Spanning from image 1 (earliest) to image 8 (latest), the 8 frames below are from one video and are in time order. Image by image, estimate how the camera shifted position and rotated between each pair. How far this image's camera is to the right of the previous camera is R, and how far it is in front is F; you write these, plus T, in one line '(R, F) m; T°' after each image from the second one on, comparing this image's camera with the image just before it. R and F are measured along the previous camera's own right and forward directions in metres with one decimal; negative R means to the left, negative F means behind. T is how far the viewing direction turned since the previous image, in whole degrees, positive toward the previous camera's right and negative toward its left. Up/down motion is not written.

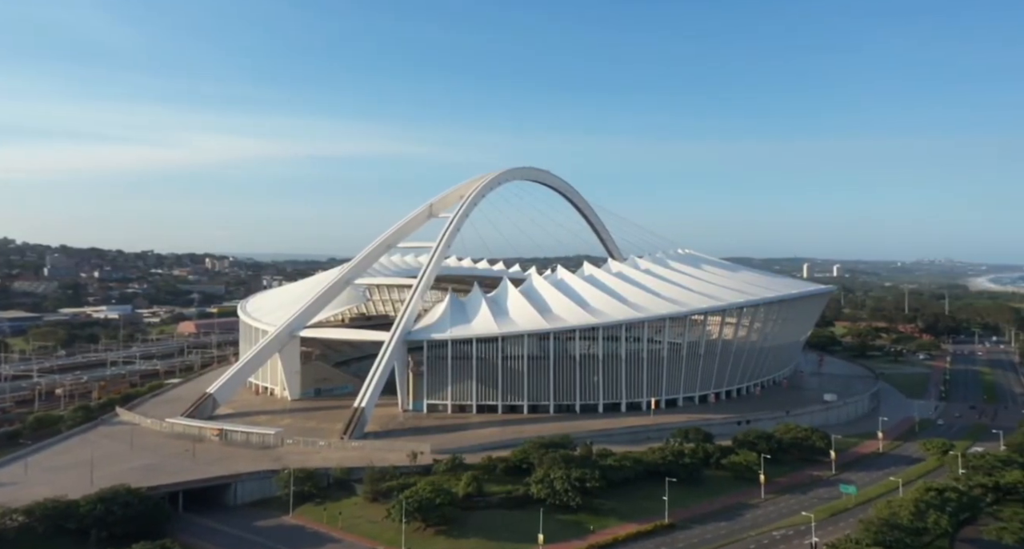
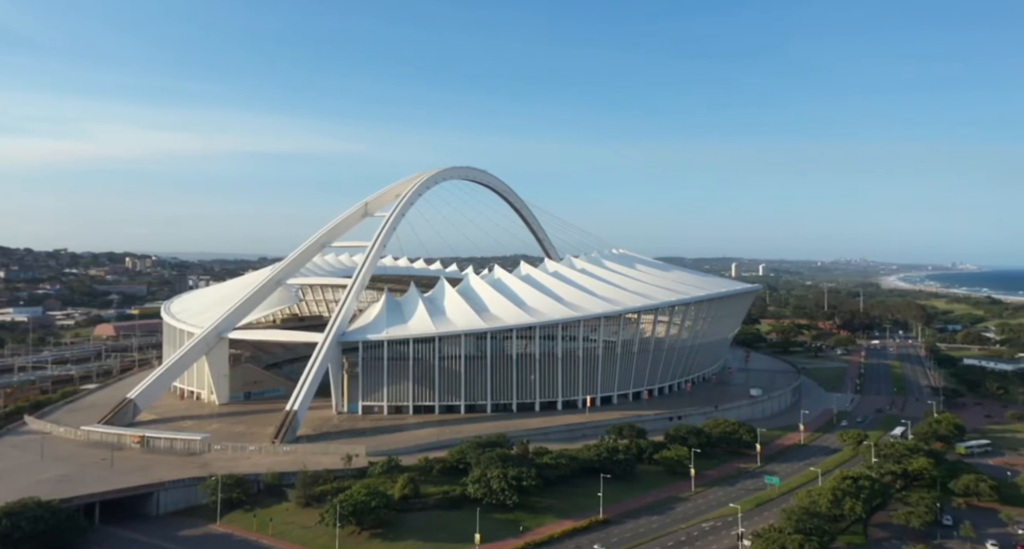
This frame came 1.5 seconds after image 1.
(-0.6, 0.0) m; +6°
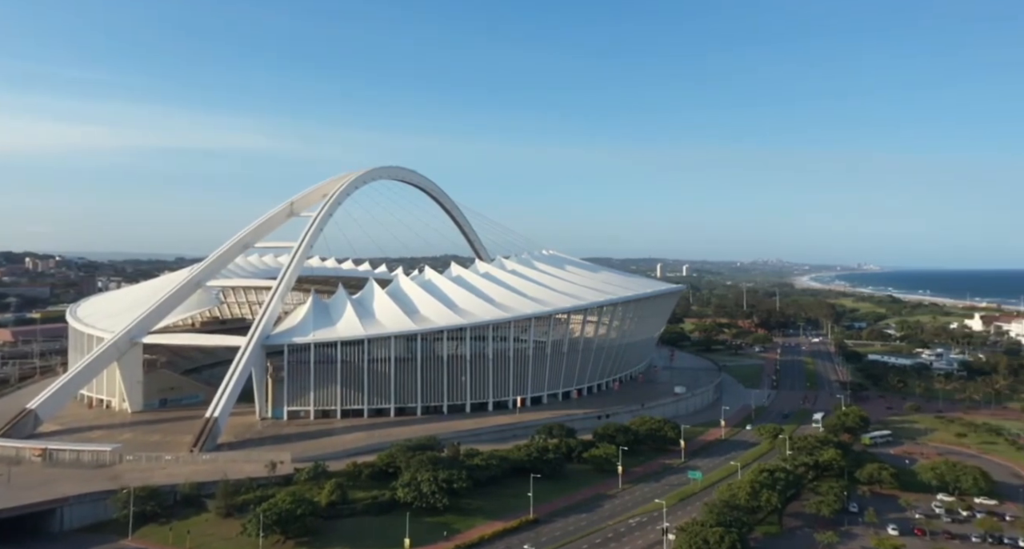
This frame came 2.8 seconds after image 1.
(-0.7, +0.2) m; +6°
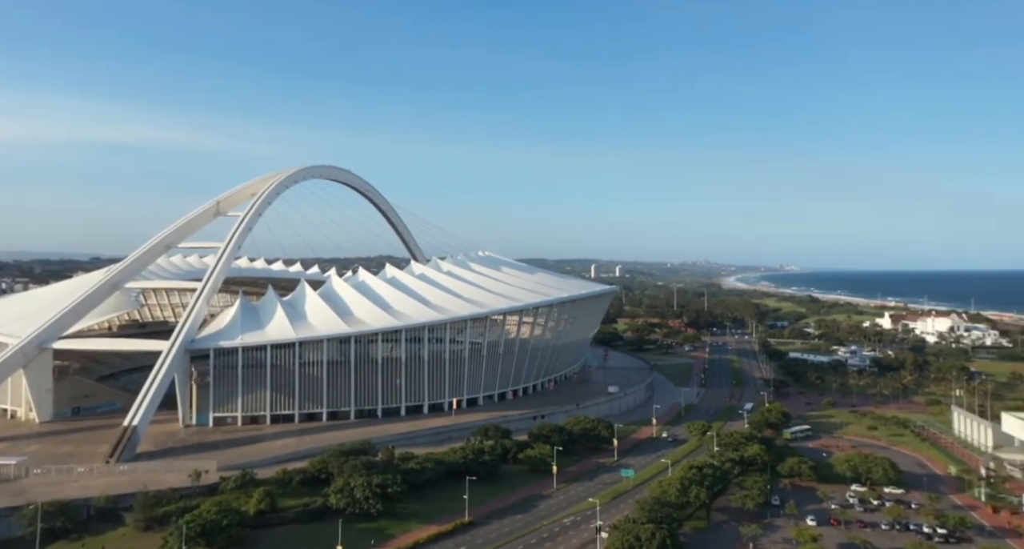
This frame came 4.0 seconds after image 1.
(-0.5, +0.3) m; +6°
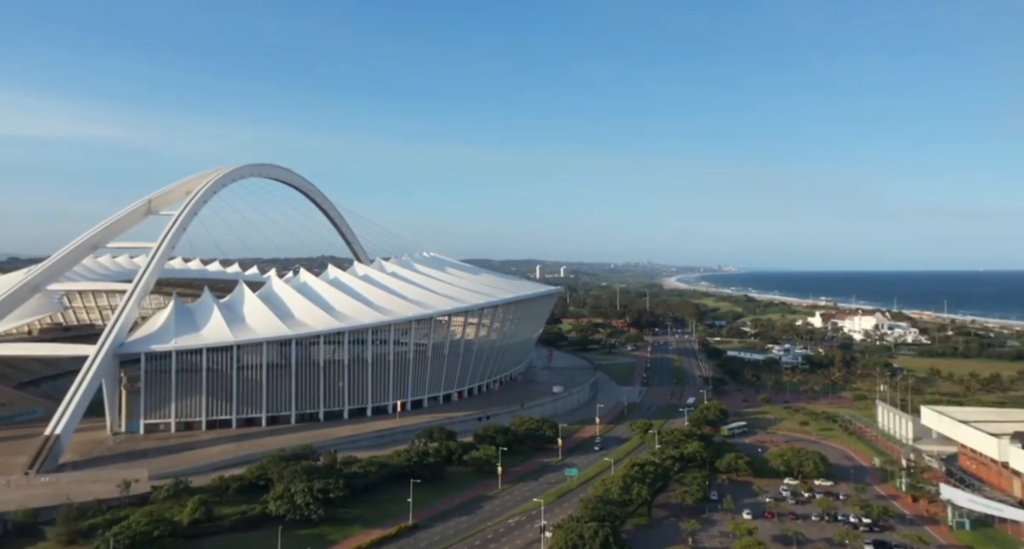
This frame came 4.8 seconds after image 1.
(-0.3, +0.3) m; +5°
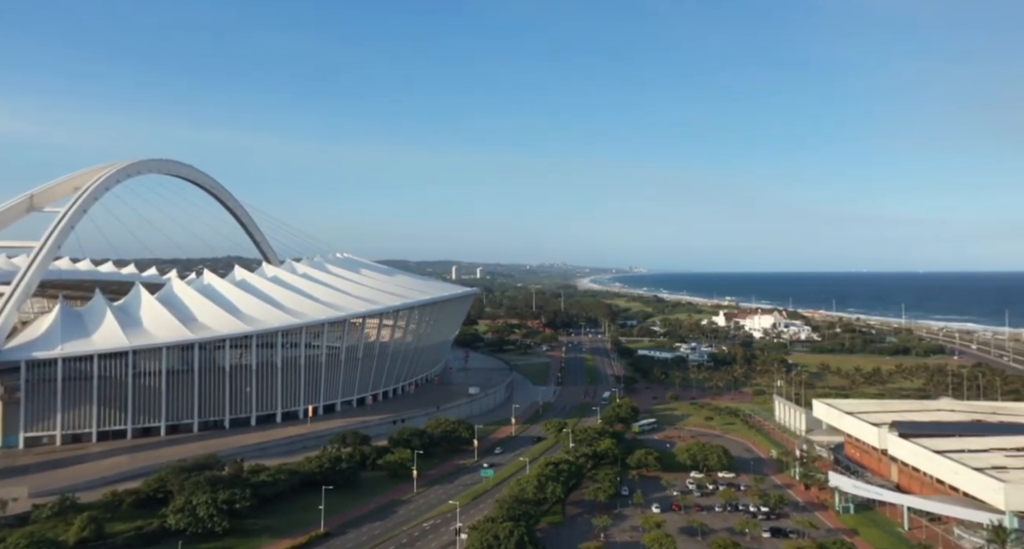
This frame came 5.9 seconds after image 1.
(+0.2, -0.1) m; +6°
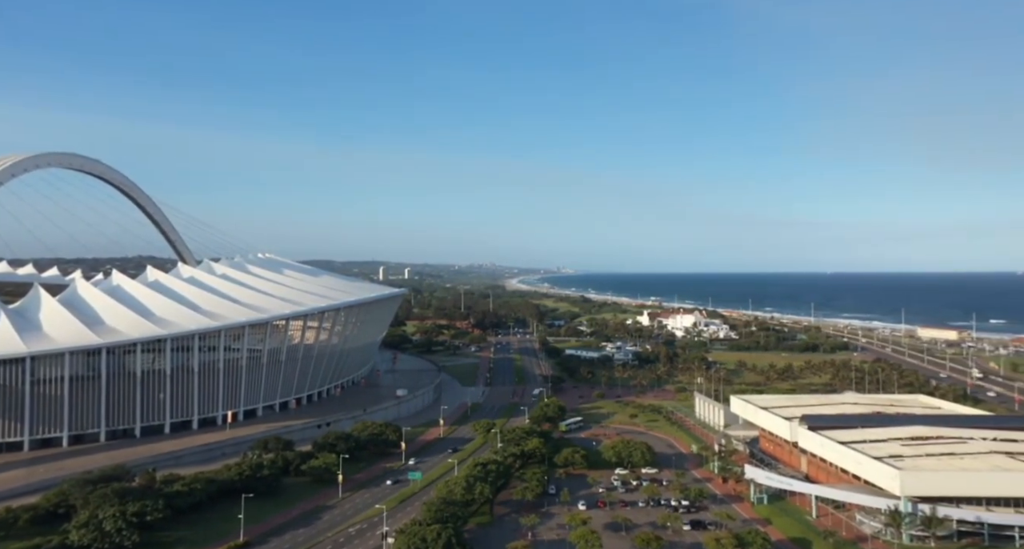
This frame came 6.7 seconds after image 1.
(+0.3, 0.0) m; +5°
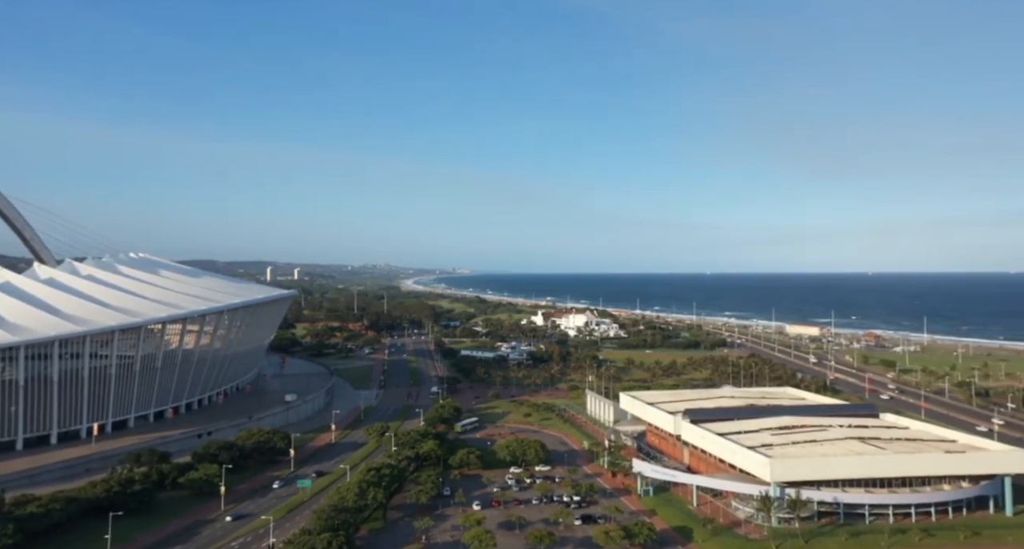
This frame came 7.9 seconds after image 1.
(+0.5, +0.3) m; +8°
